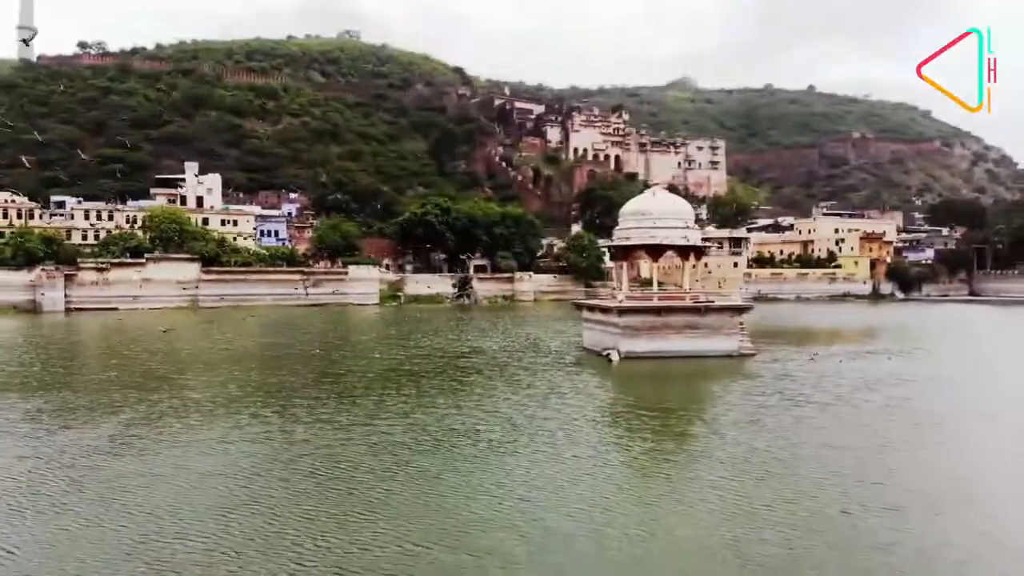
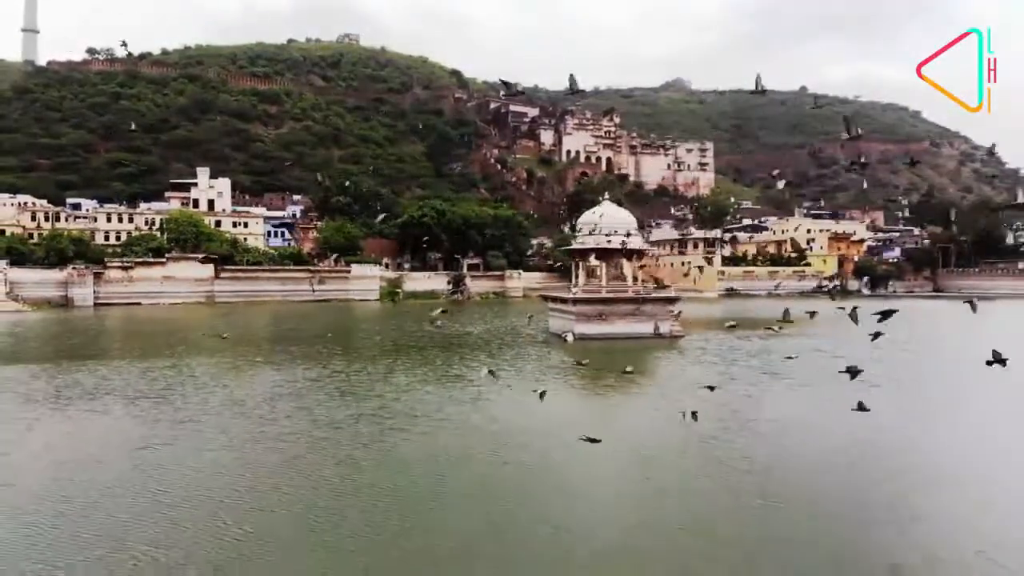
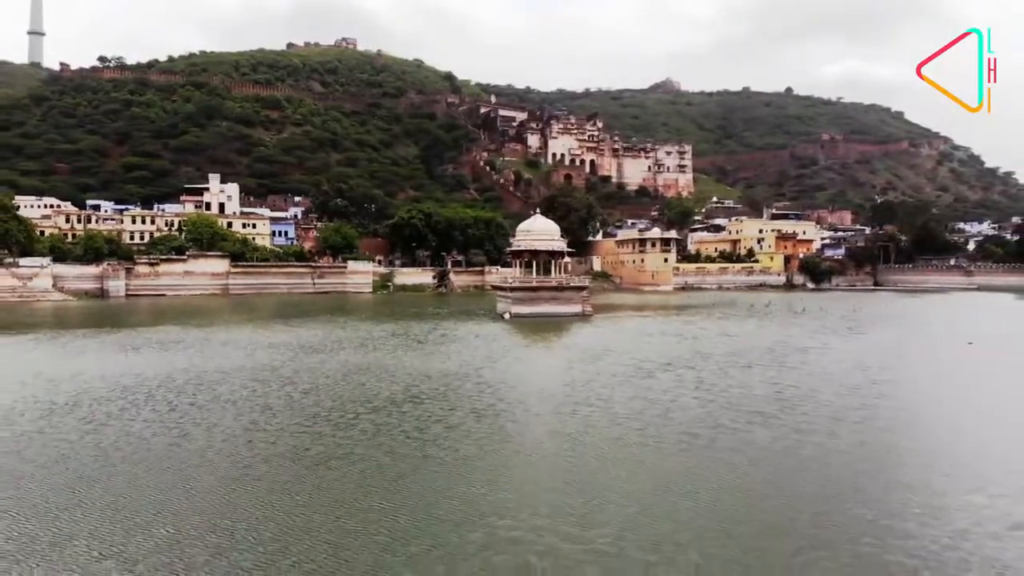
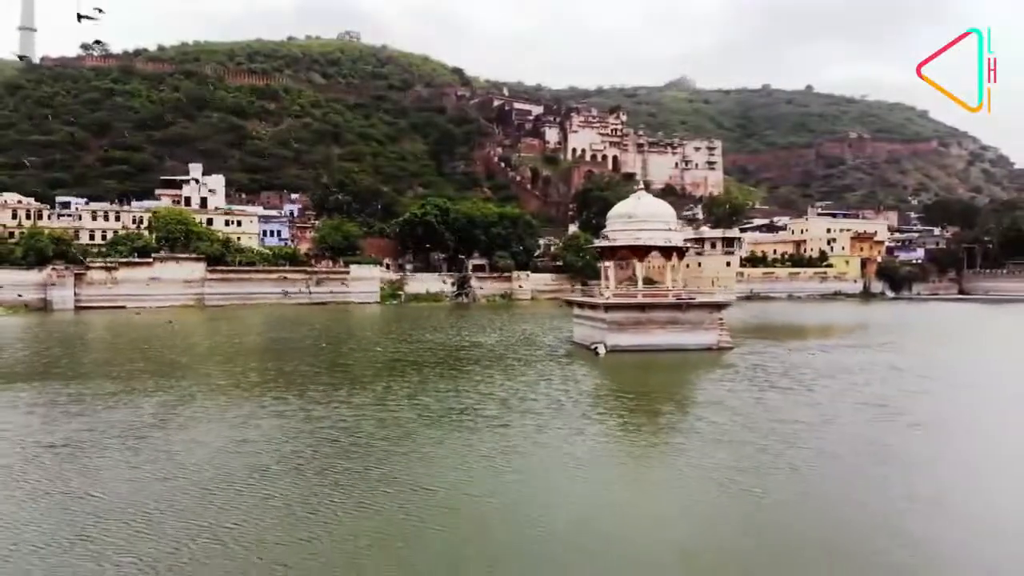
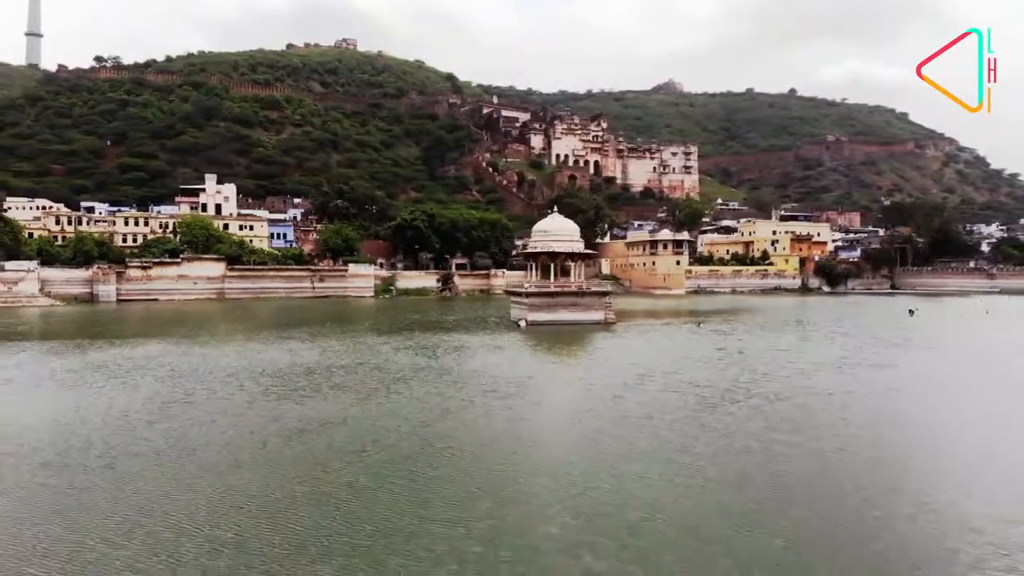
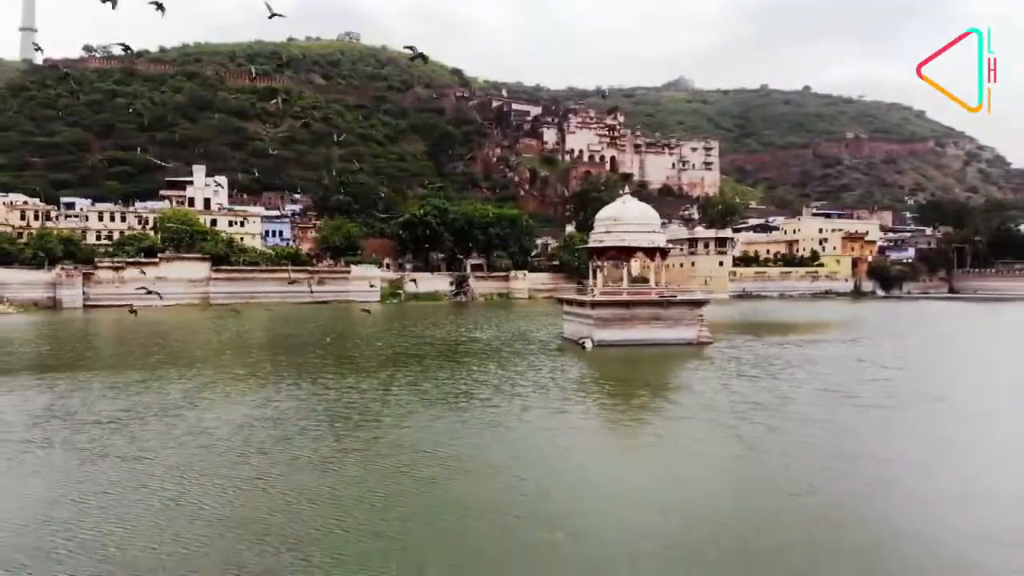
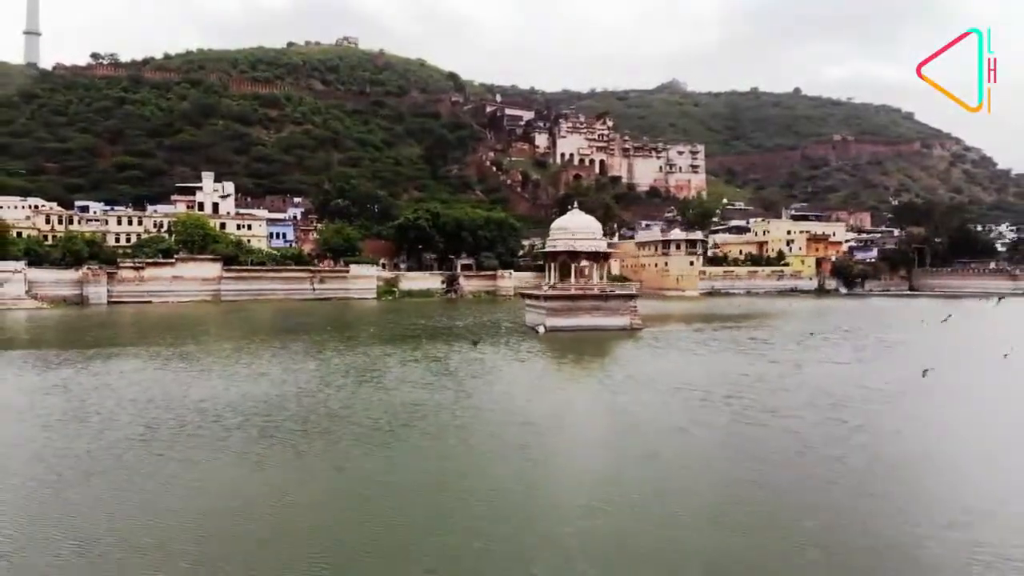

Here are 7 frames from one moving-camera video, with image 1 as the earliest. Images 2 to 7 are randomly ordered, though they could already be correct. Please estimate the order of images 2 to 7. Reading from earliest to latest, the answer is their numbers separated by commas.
4, 6, 2, 7, 5, 3
